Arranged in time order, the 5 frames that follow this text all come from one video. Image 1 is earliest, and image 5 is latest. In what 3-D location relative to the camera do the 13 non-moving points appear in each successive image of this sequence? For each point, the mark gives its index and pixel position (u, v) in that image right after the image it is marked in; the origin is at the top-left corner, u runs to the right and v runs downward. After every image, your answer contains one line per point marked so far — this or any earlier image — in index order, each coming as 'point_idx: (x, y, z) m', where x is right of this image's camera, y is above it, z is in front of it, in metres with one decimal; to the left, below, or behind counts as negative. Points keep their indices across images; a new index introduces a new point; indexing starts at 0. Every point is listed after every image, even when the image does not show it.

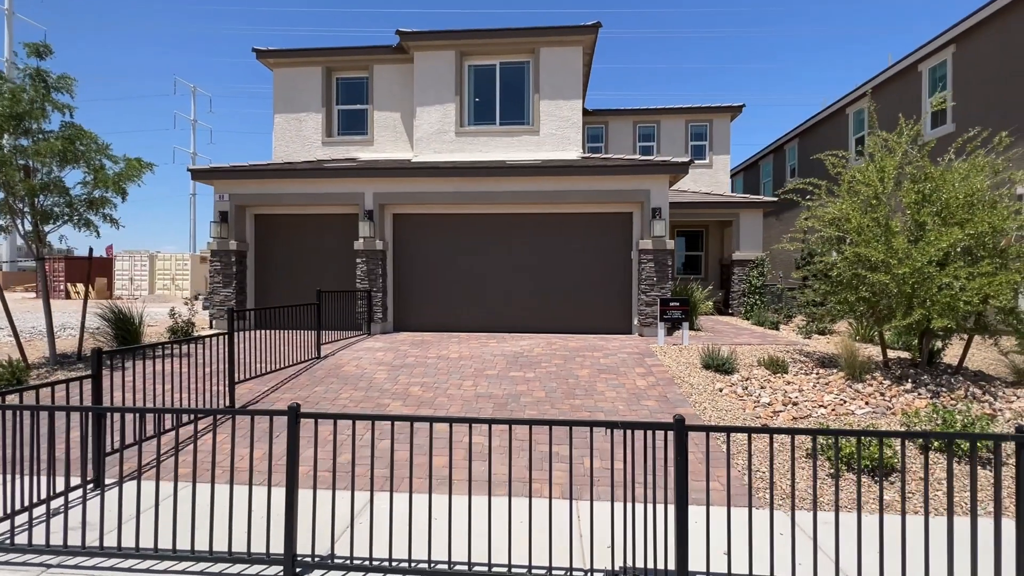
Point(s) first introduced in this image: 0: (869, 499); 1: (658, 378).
0: (+3.3, -1.9, +4.7) m
1: (+2.3, -1.4, +7.9) m
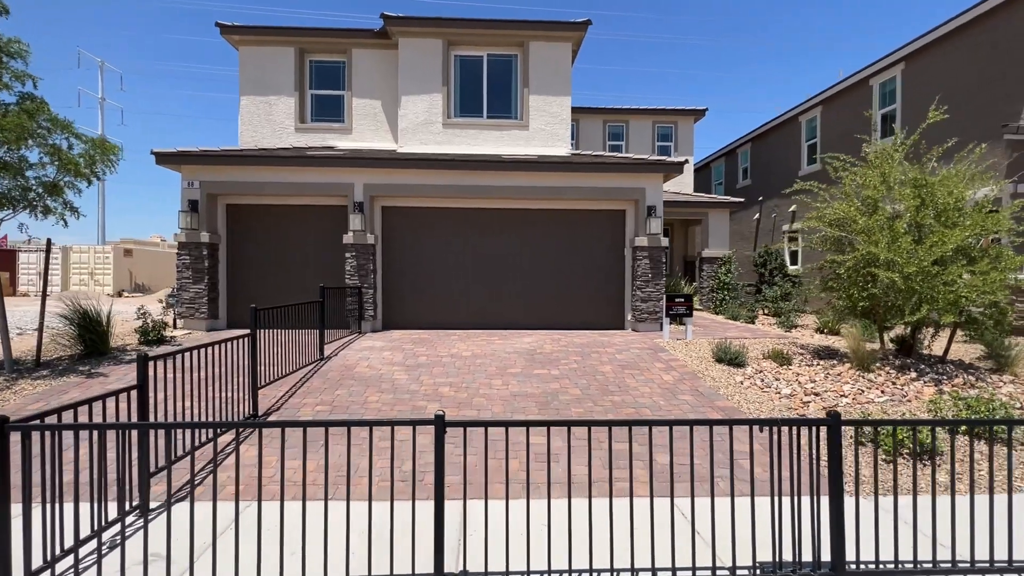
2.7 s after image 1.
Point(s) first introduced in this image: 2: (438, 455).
0: (+4.1, -1.9, +5.0) m
1: (+2.7, -1.4, +8.1) m
2: (-0.5, -1.0, +3.1) m
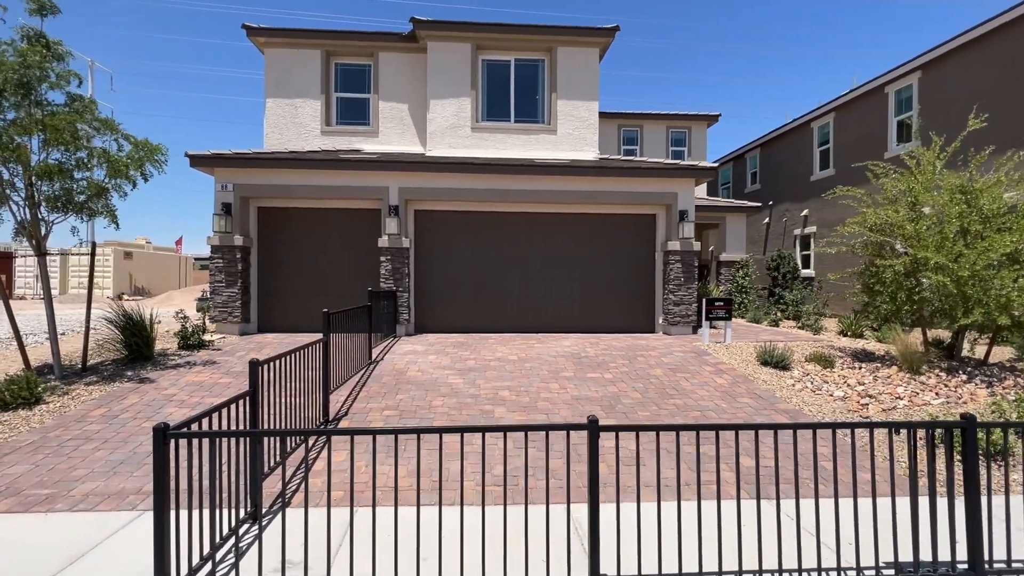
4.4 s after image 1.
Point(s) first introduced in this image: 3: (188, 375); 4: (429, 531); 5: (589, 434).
0: (+5.0, -2.0, +5.1) m
1: (+3.6, -1.4, +8.1) m
2: (+0.5, -1.1, +3.1) m
3: (-5.0, -1.4, +7.8) m
4: (-0.6, -1.9, +4.0) m
5: (+0.5, -0.9, +3.2) m
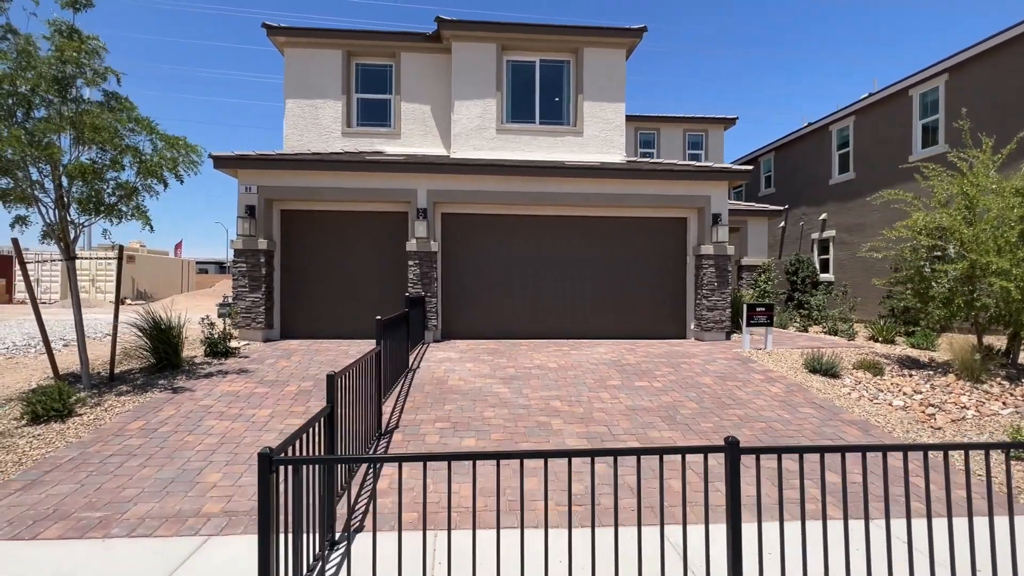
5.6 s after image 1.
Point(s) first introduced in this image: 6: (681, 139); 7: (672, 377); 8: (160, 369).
0: (+5.8, -2.0, +4.9) m
1: (+4.3, -1.5, +7.9) m
2: (+1.2, -1.1, +2.9) m
3: (-4.3, -1.4, +7.5) m
4: (+0.1, -2.0, +3.7) m
5: (+1.2, -1.0, +2.9) m
6: (+6.7, +5.9, +19.9) m
7: (+2.6, -1.5, +8.2) m
8: (-5.6, -1.3, +8.0) m
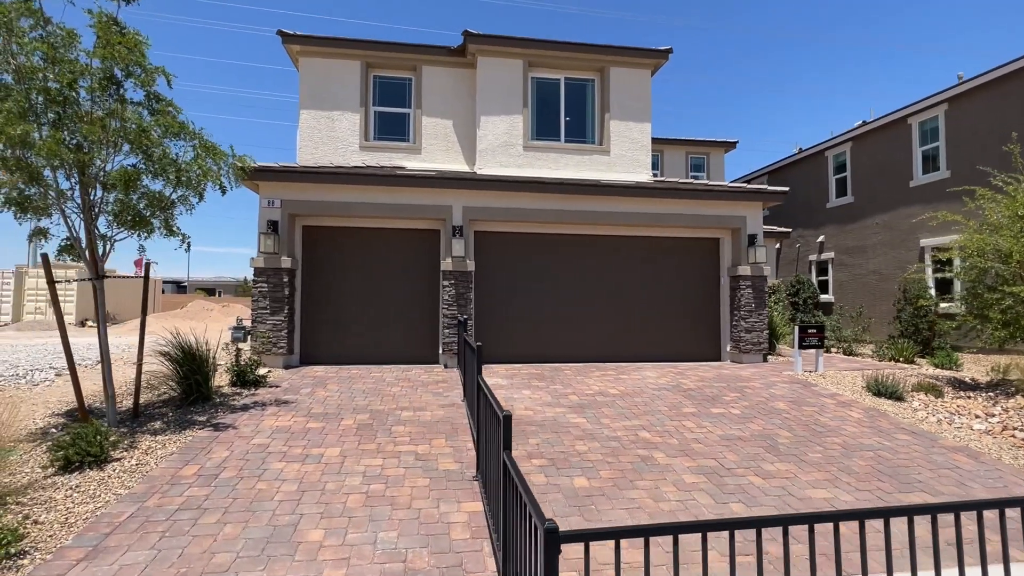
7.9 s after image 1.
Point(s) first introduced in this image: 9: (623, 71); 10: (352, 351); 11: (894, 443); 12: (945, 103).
0: (+7.0, -2.2, +4.8) m
1: (+5.3, -1.8, +7.7) m
2: (+2.6, -1.2, +2.5) m
3: (-3.2, -1.7, +6.7) m
4: (+1.4, -2.2, +3.2) m
5: (+2.6, -1.1, +2.5) m
6: (+6.8, +5.1, +20.1) m
7: (+3.6, -1.8, +7.9) m
8: (-4.6, -1.6, +7.1) m
9: (+2.9, +5.6, +13.1) m
10: (-3.4, -1.3, +10.6) m
11: (+4.9, -2.0, +6.4) m
12: (+13.0, +5.6, +15.1) m
